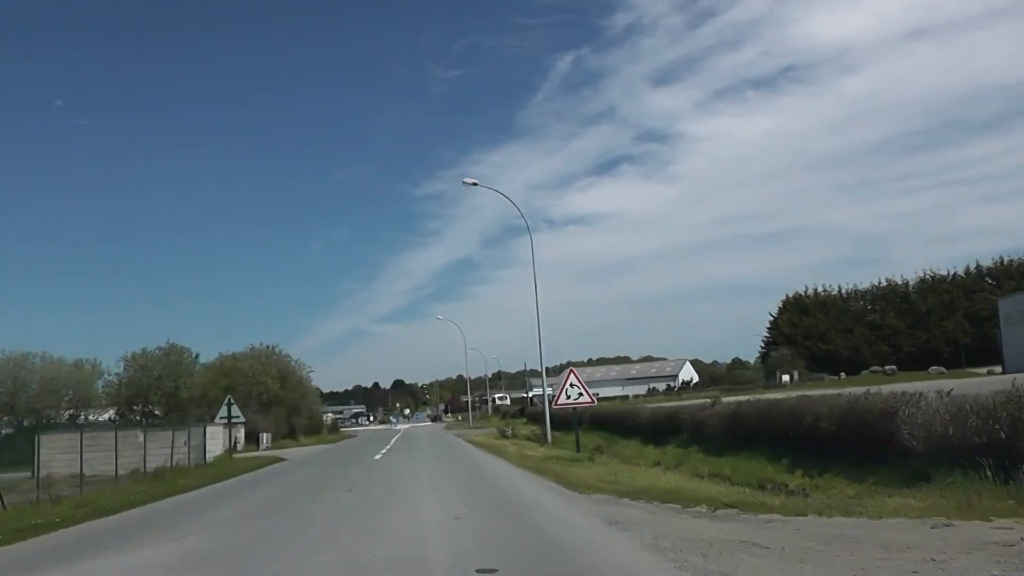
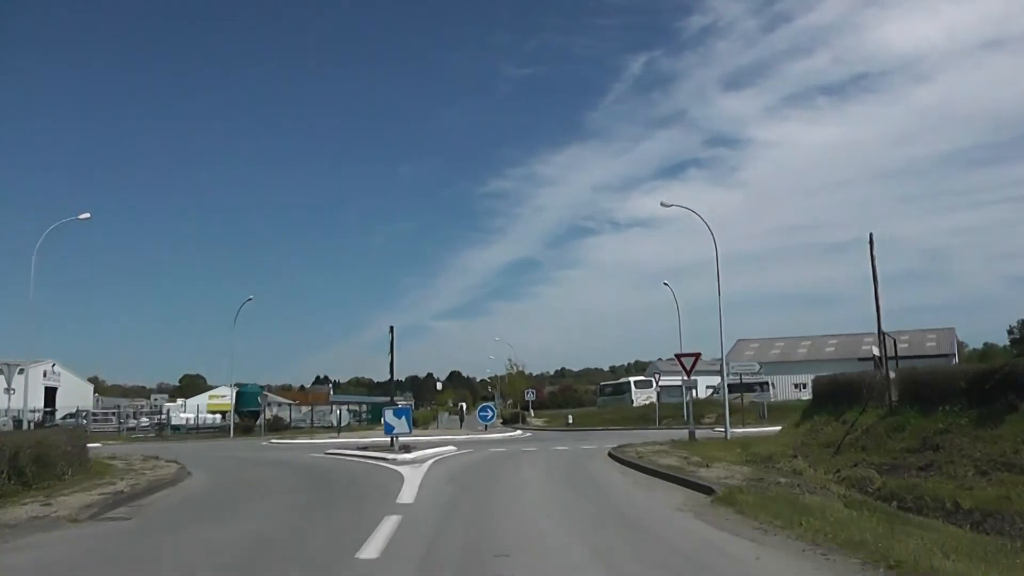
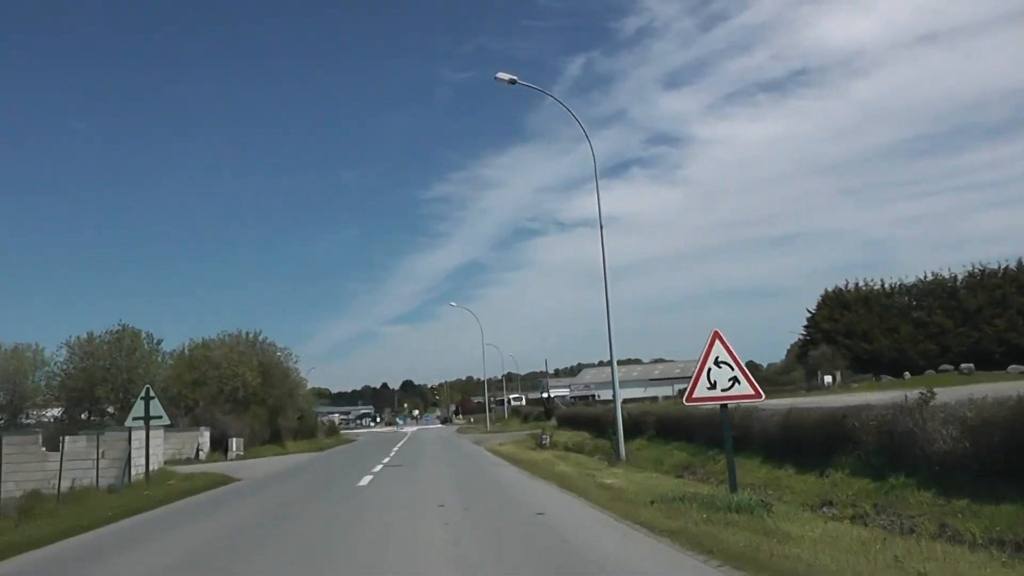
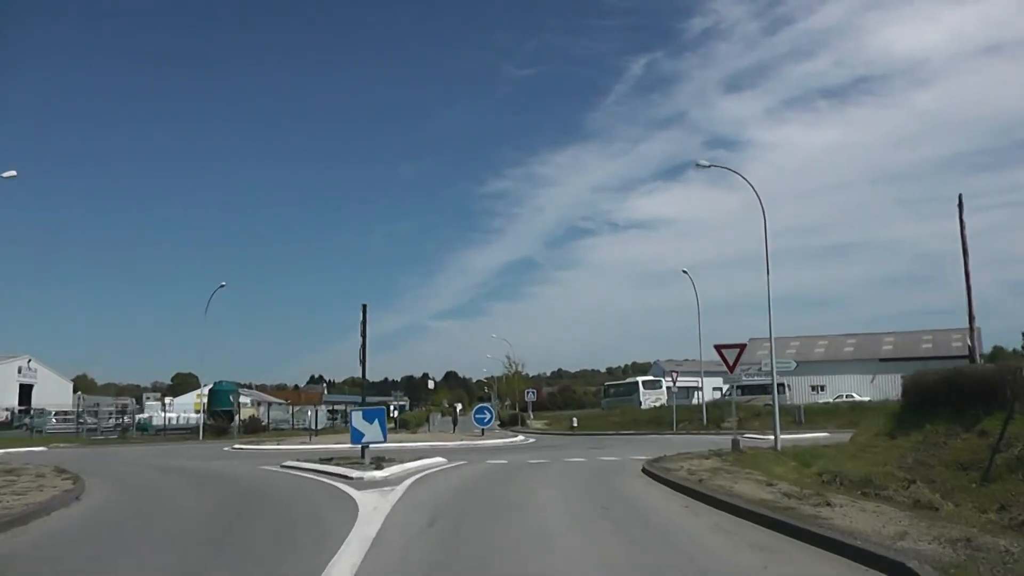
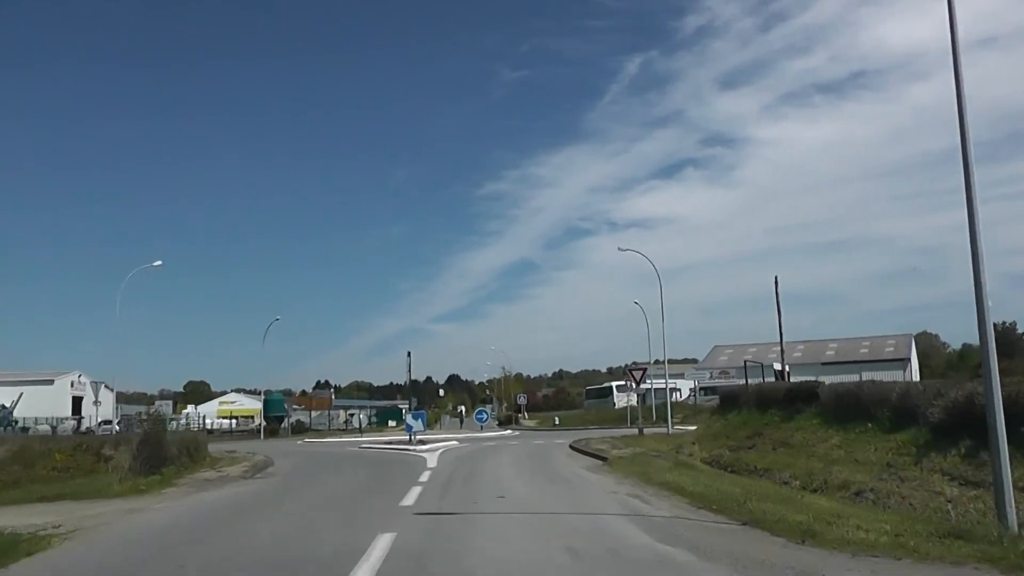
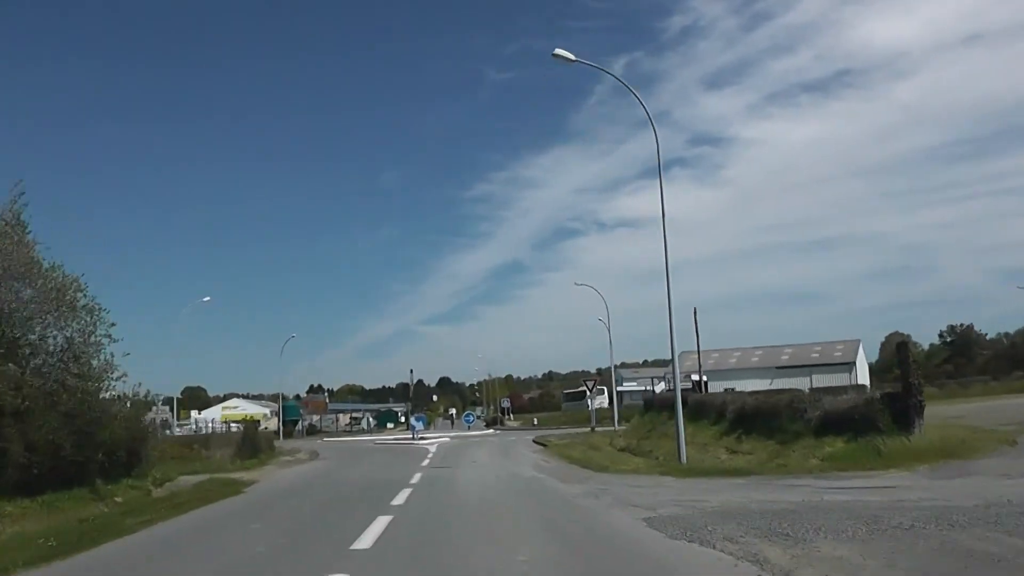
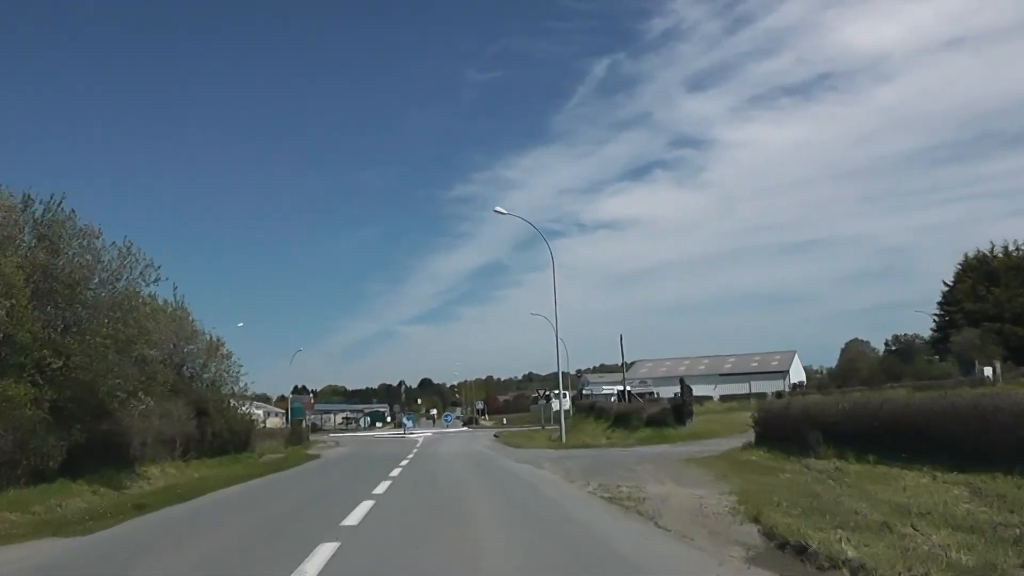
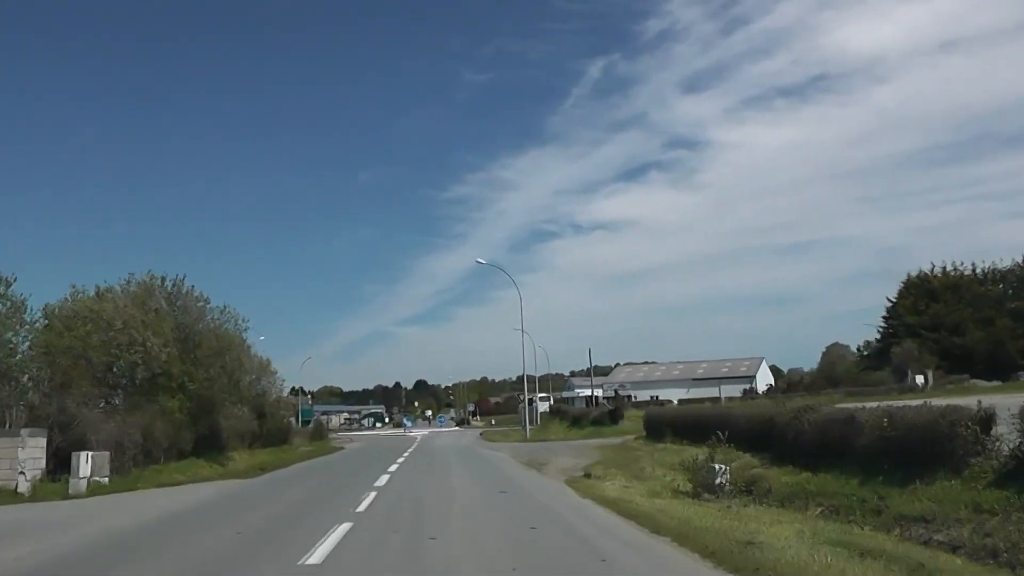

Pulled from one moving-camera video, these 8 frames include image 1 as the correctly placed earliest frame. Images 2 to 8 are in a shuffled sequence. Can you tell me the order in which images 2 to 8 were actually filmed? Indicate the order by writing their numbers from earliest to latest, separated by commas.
3, 8, 7, 6, 5, 2, 4
